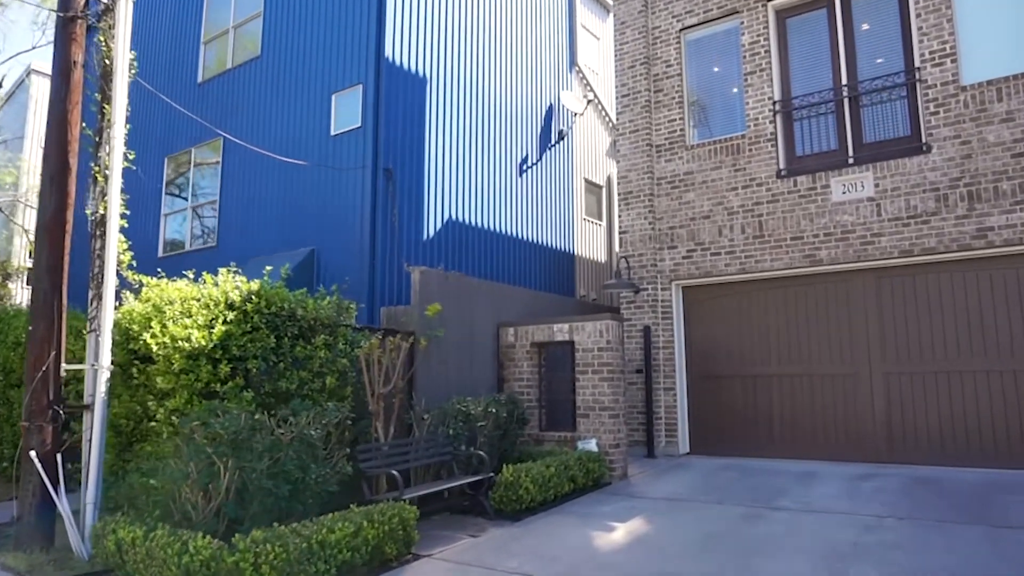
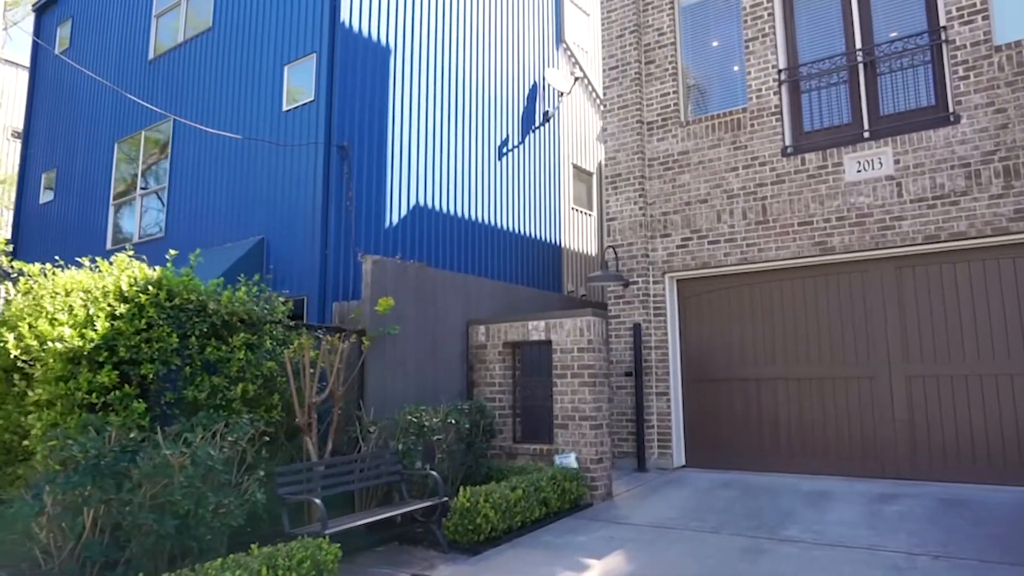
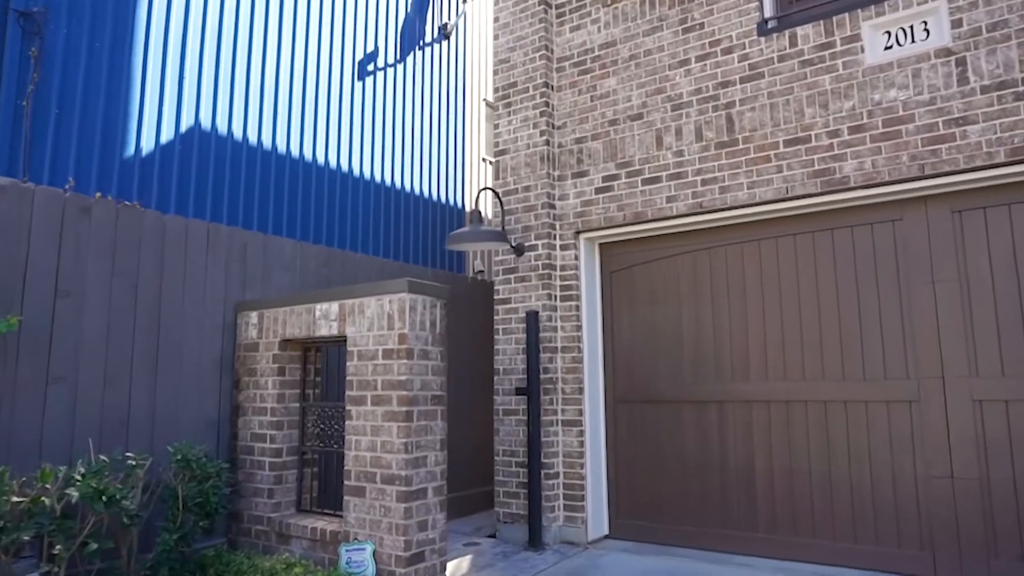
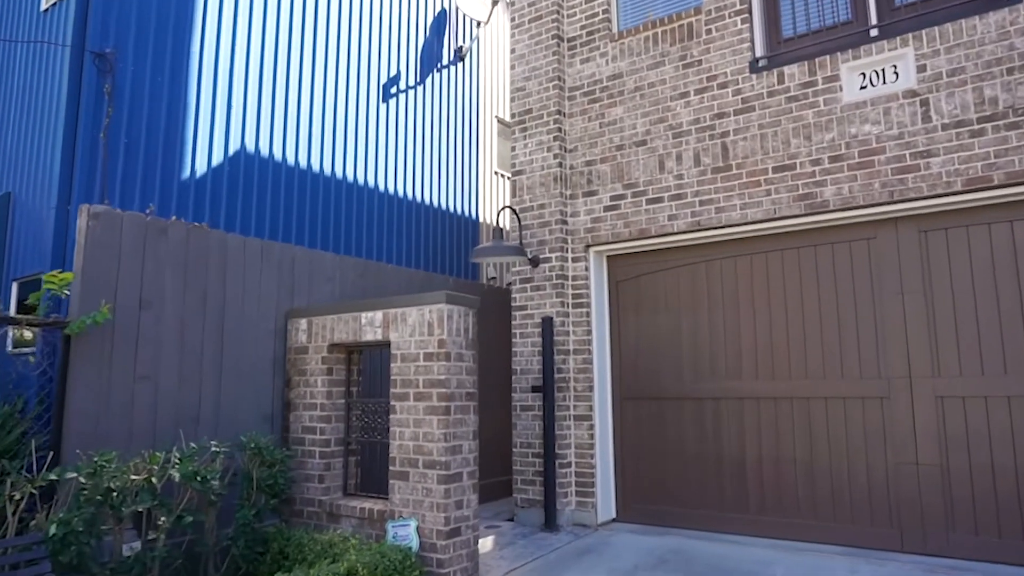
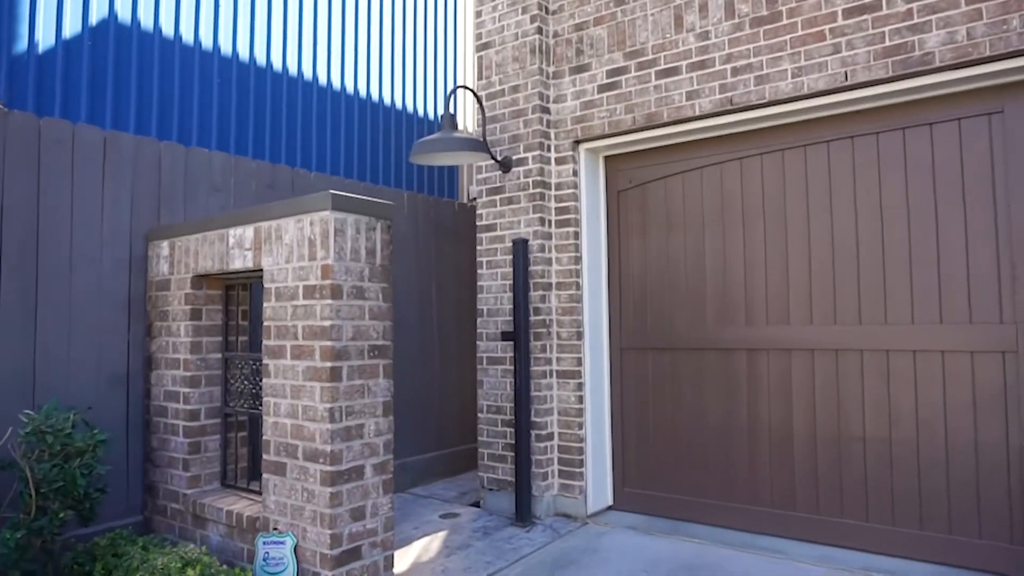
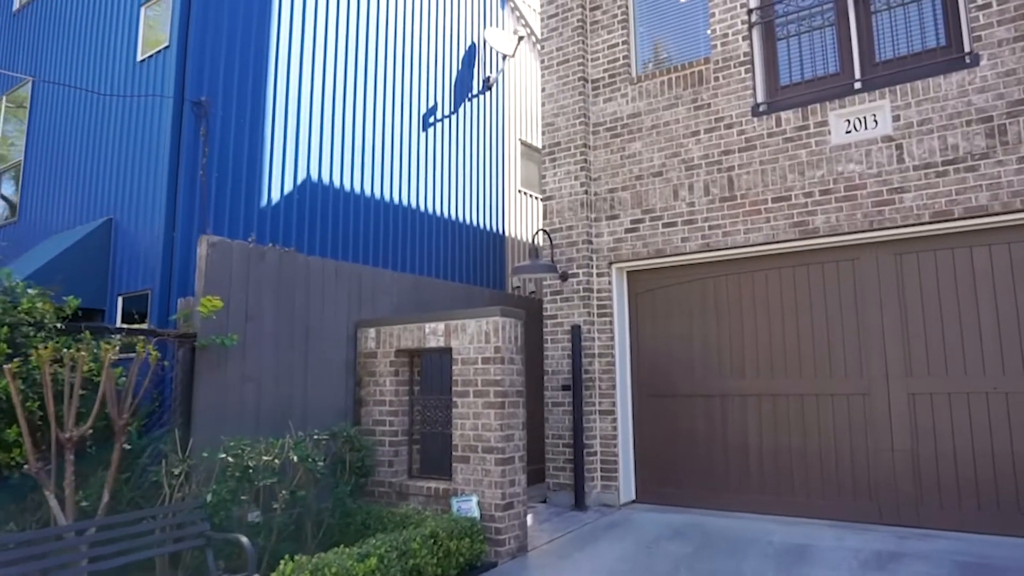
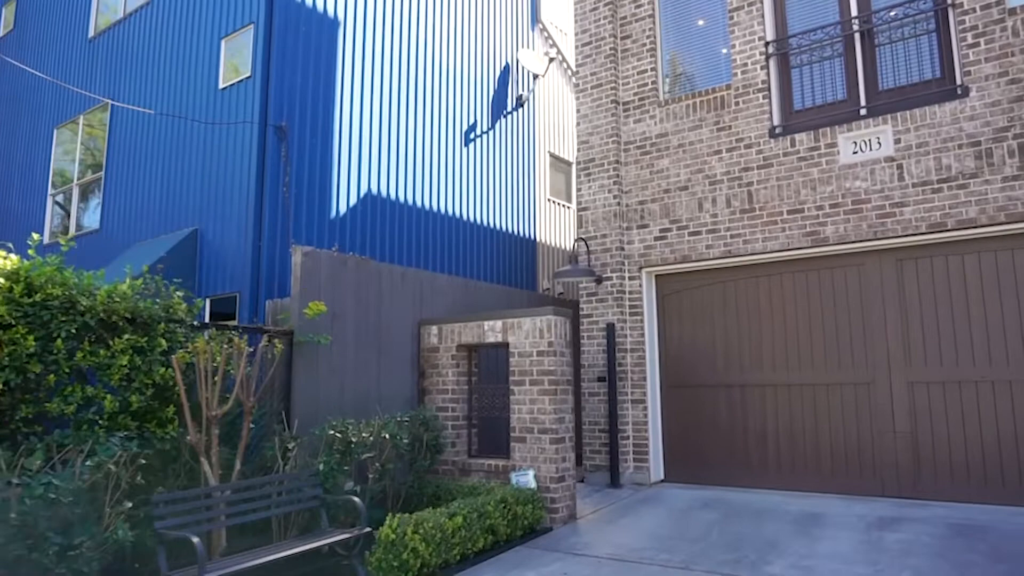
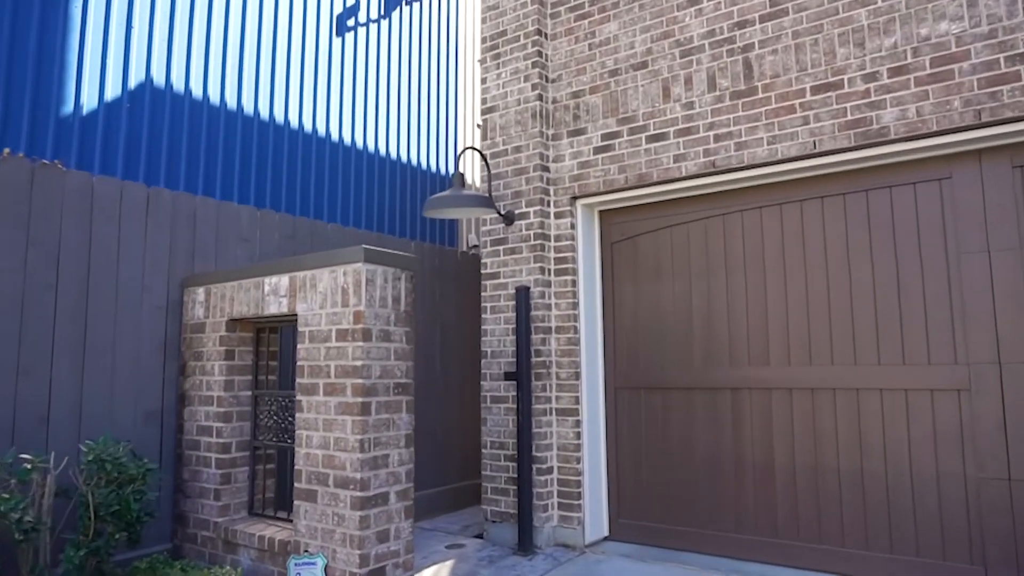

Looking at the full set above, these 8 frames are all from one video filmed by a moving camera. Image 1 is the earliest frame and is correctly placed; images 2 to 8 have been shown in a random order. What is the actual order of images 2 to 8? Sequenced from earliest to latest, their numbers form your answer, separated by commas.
2, 7, 6, 4, 3, 8, 5
